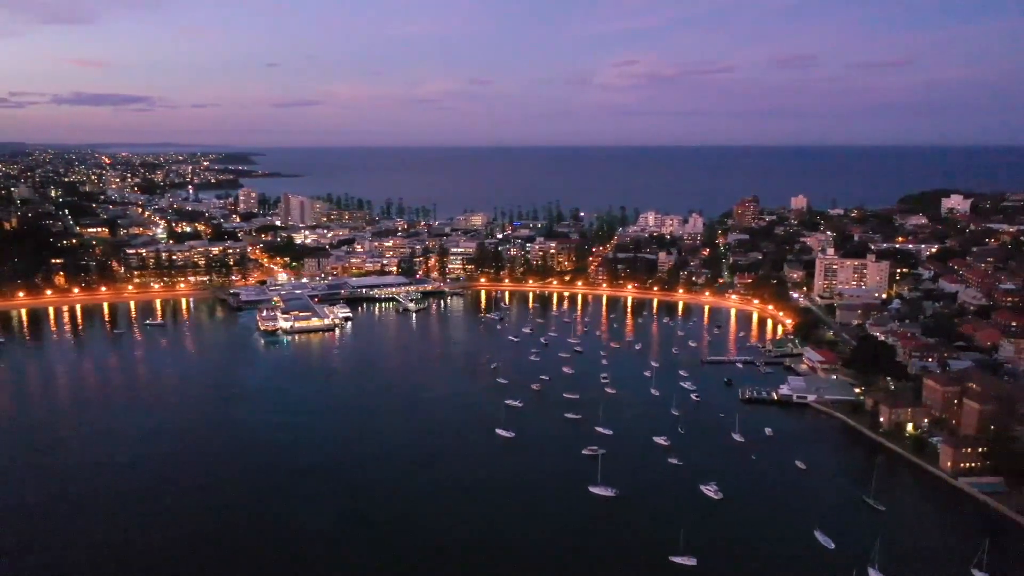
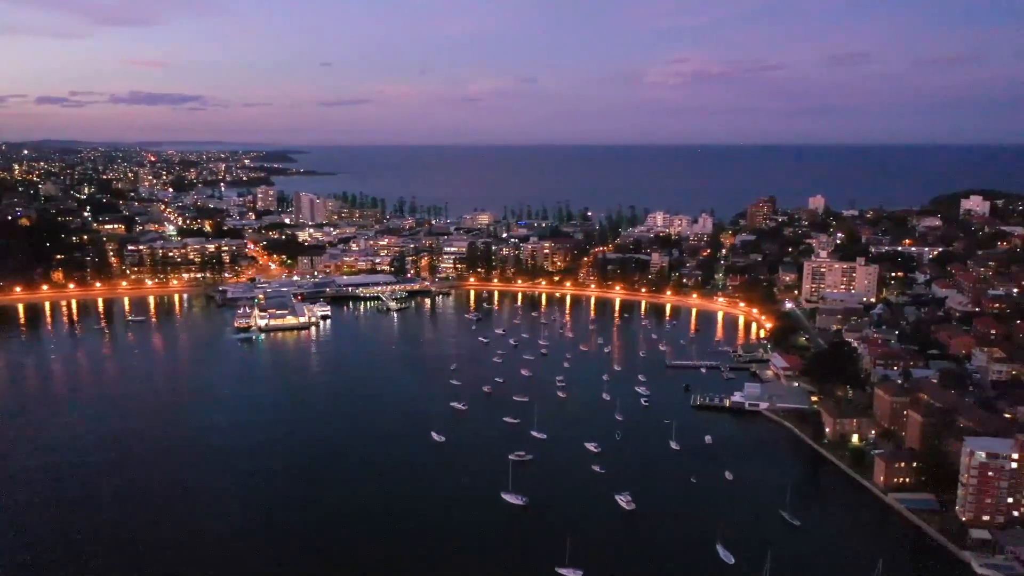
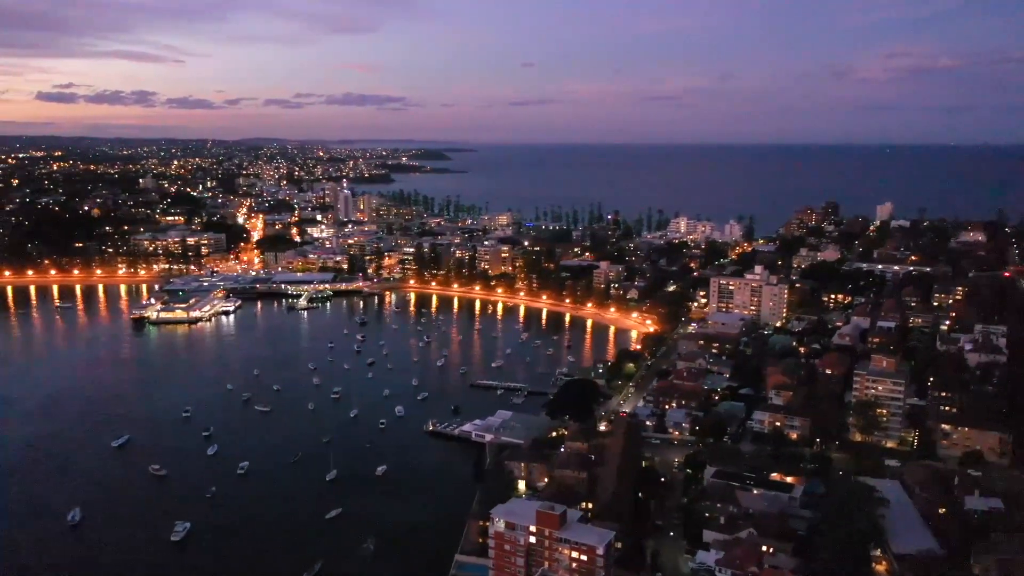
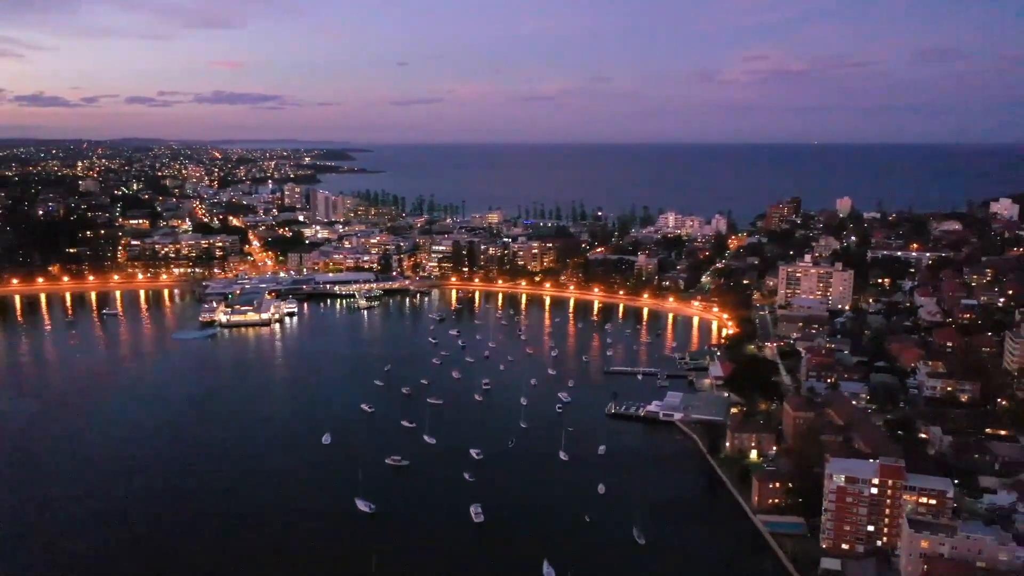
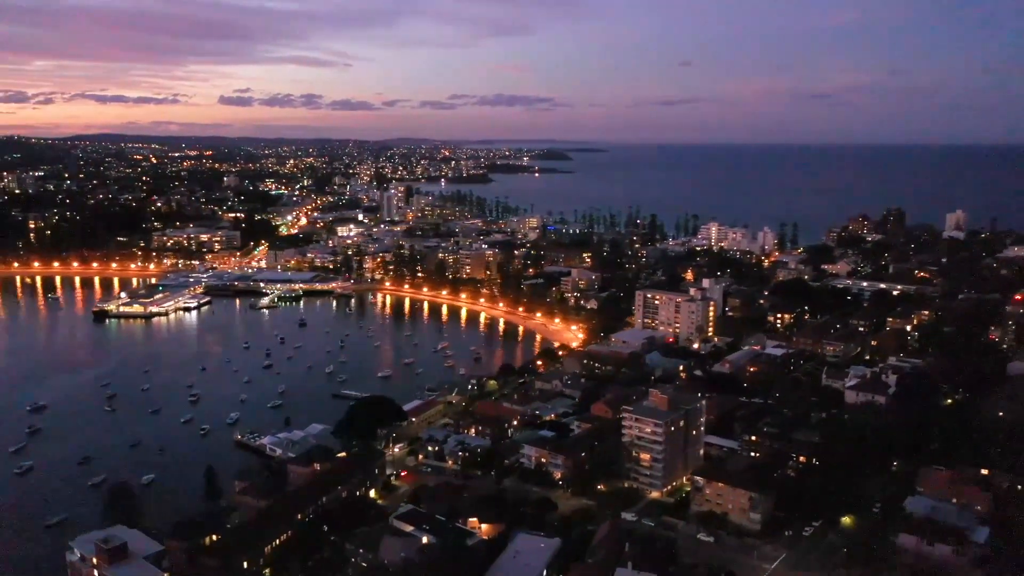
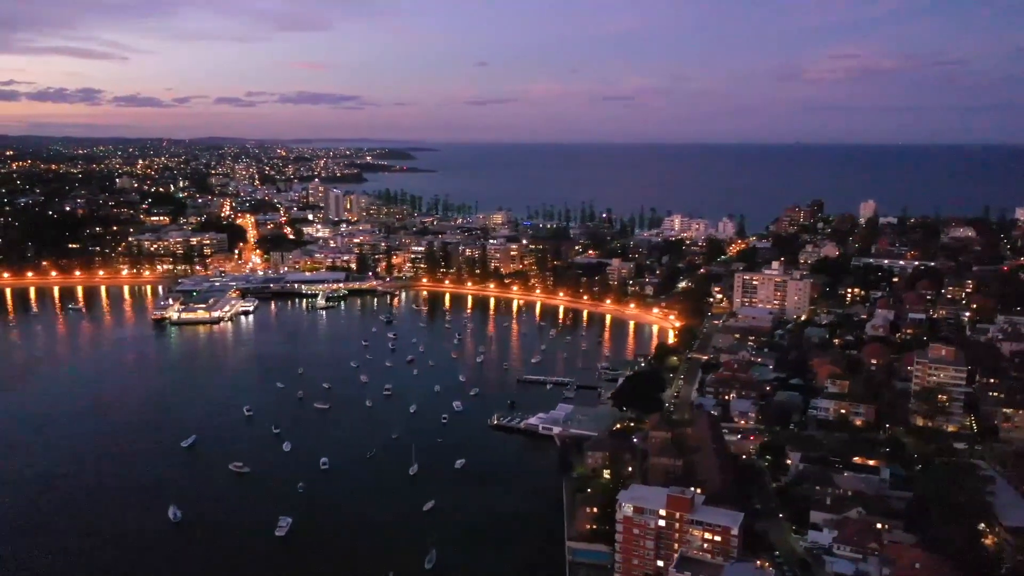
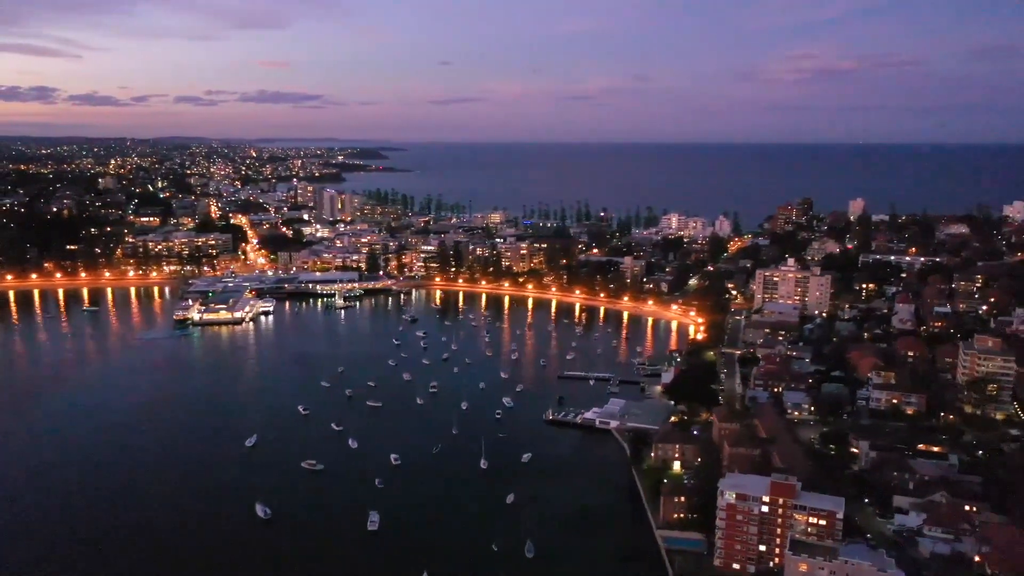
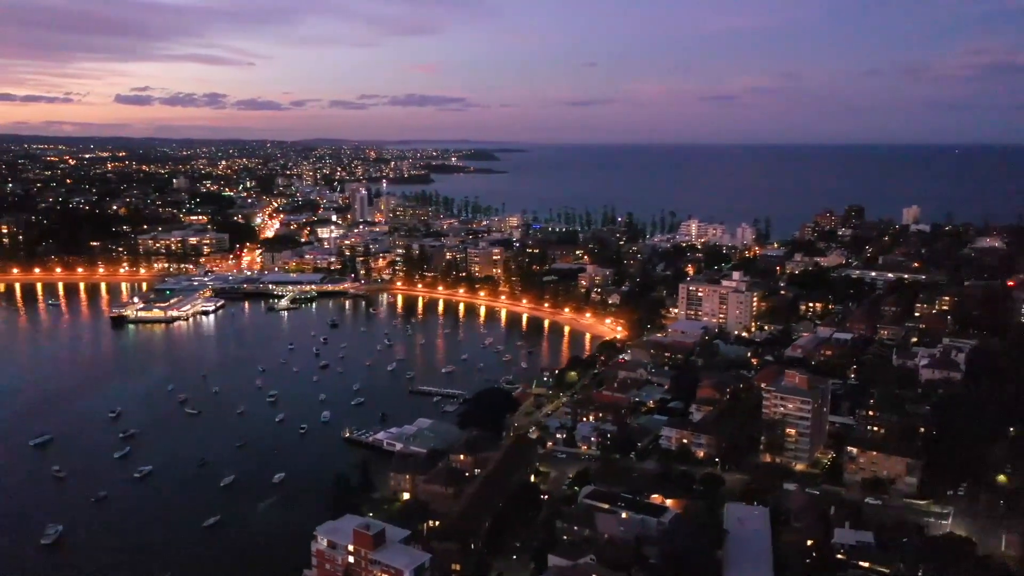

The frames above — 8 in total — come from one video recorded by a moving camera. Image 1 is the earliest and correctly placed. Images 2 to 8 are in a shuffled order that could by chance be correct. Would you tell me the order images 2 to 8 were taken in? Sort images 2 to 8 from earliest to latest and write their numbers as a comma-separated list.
2, 4, 7, 6, 3, 8, 5
